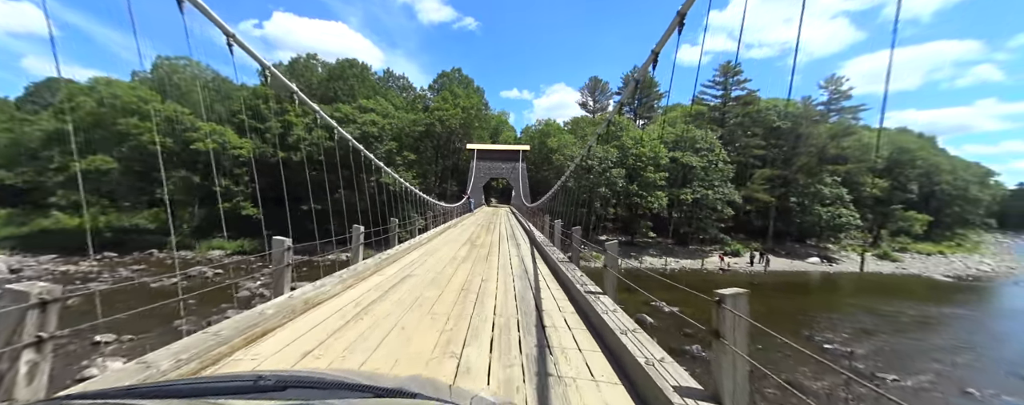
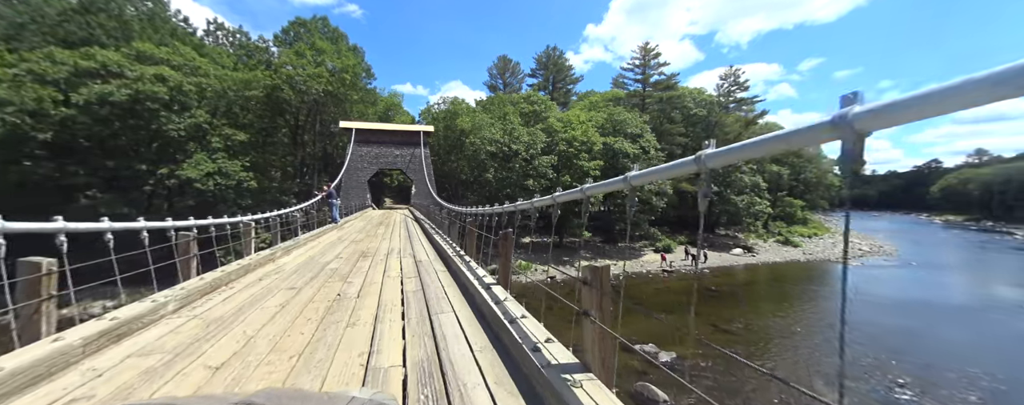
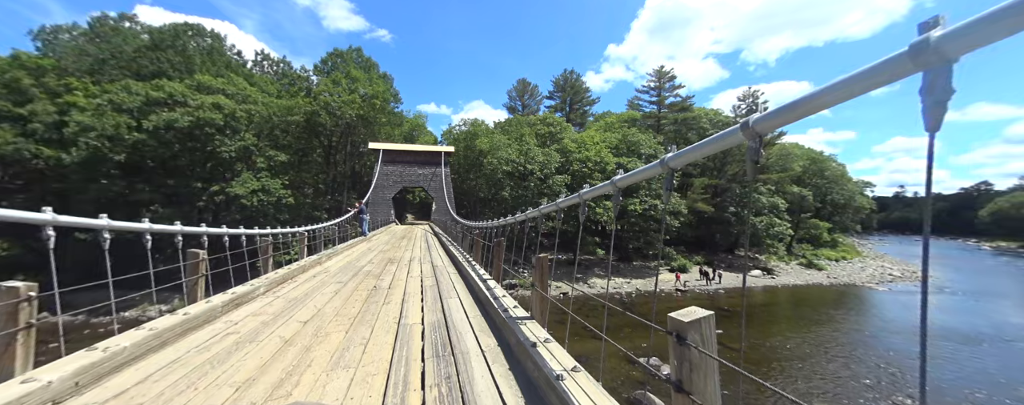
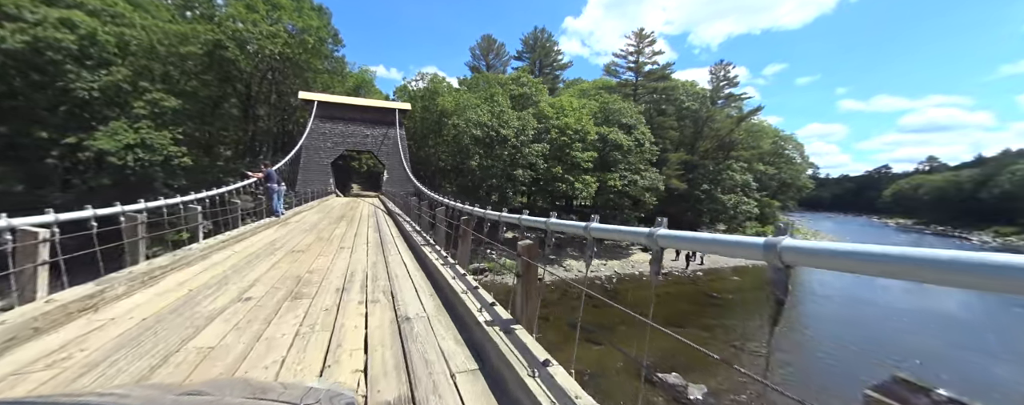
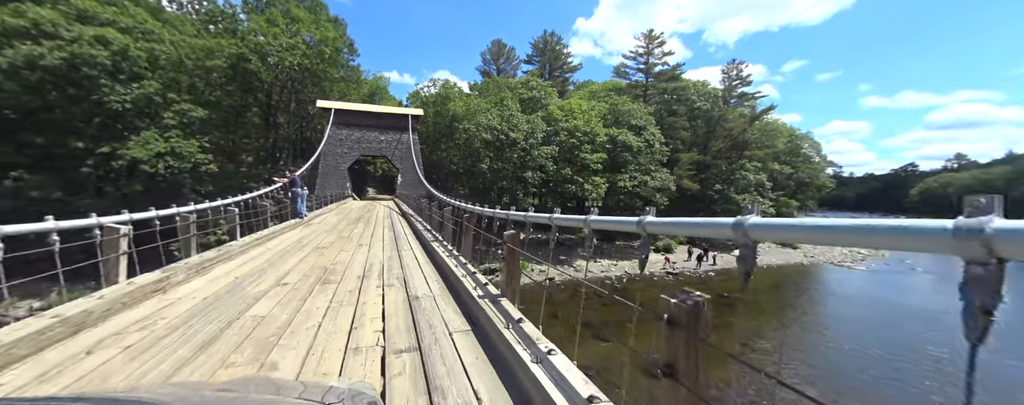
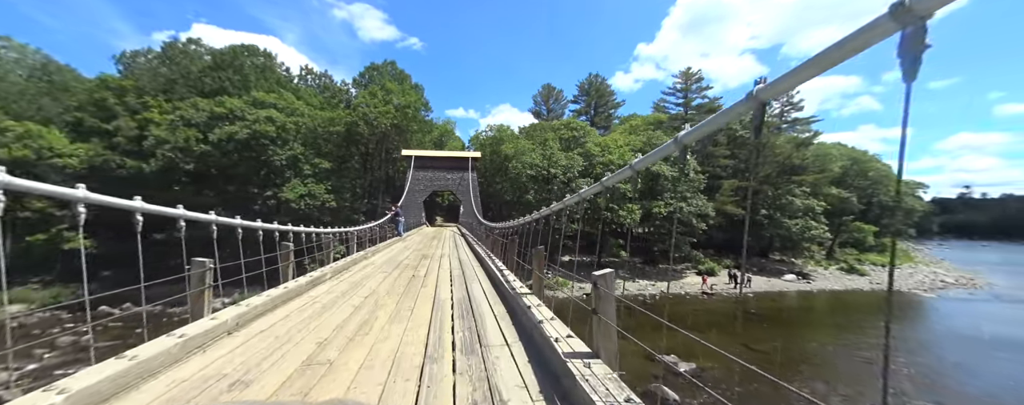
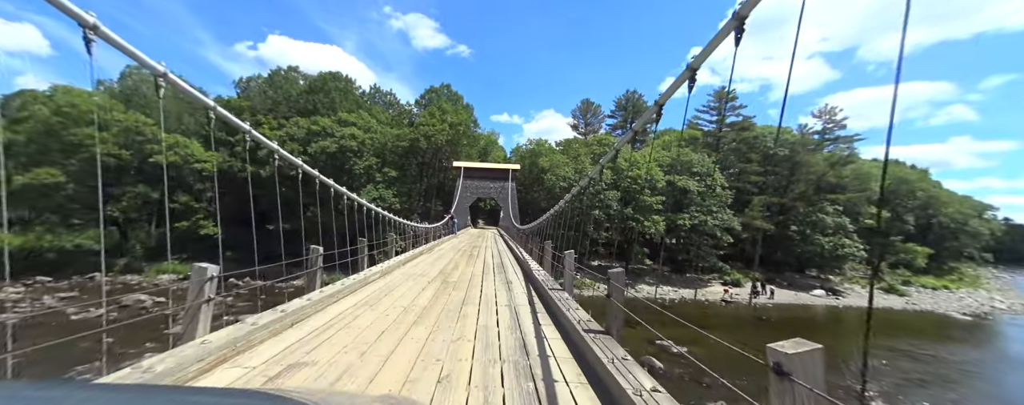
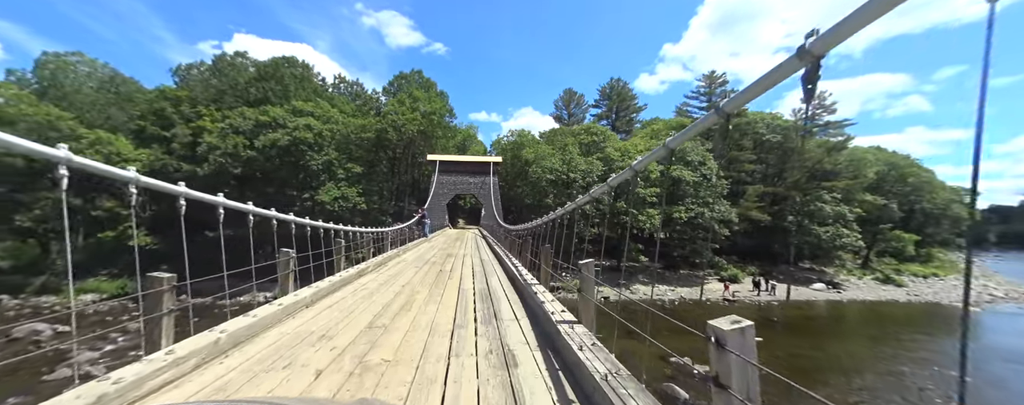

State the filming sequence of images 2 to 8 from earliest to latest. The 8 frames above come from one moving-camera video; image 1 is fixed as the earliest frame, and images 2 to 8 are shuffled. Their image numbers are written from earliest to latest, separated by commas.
7, 8, 6, 3, 2, 5, 4
